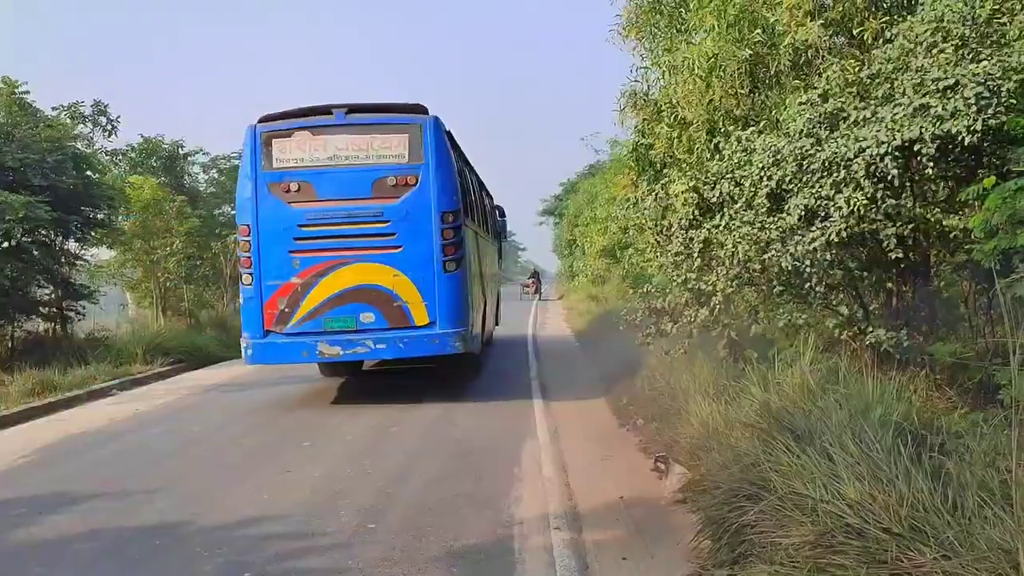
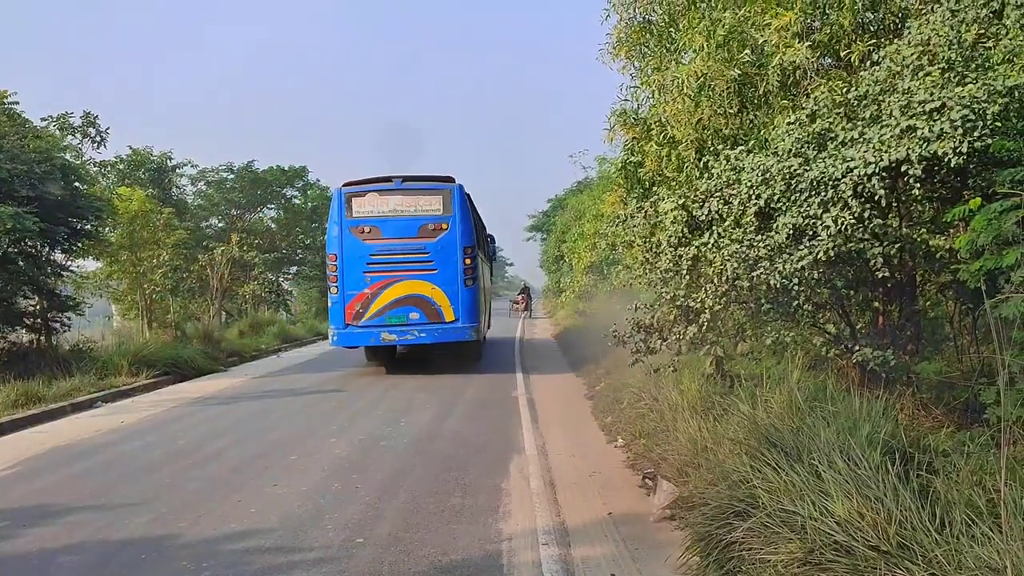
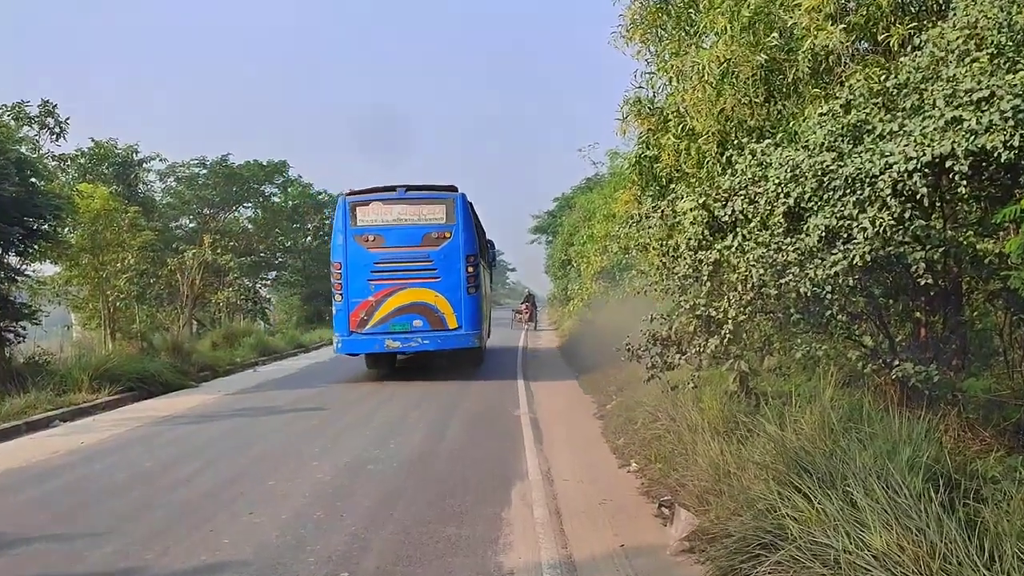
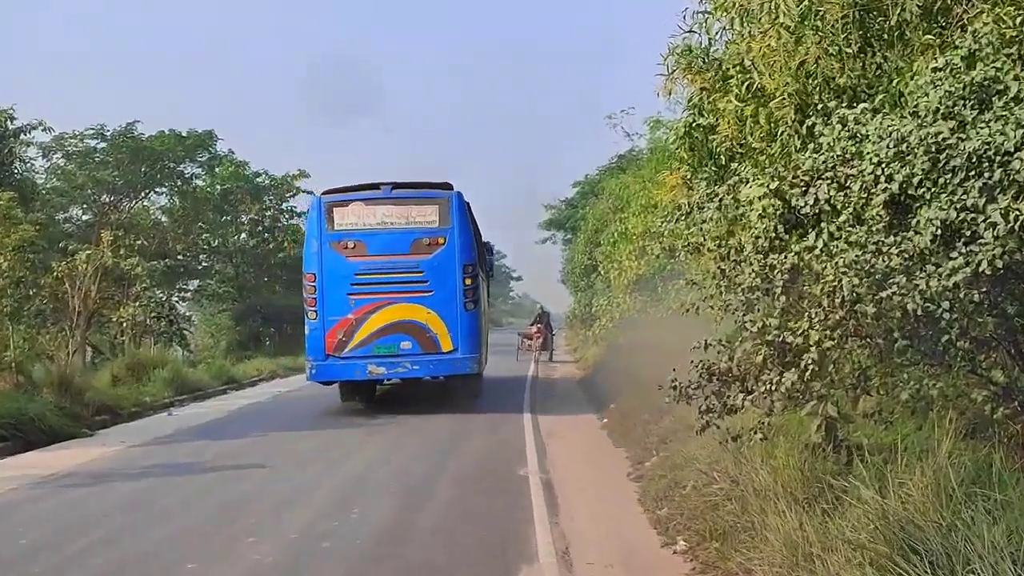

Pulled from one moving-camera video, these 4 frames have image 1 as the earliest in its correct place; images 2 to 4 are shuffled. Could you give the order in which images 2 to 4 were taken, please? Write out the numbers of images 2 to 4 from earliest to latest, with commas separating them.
2, 3, 4
